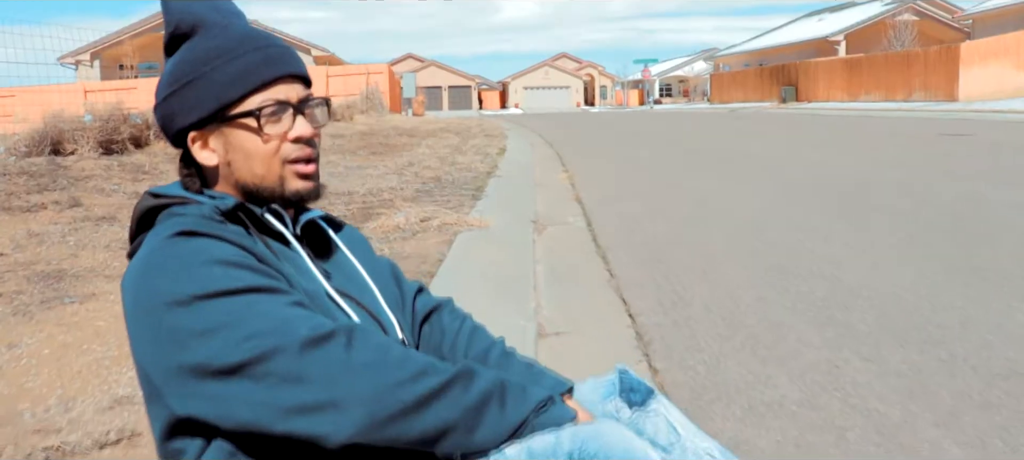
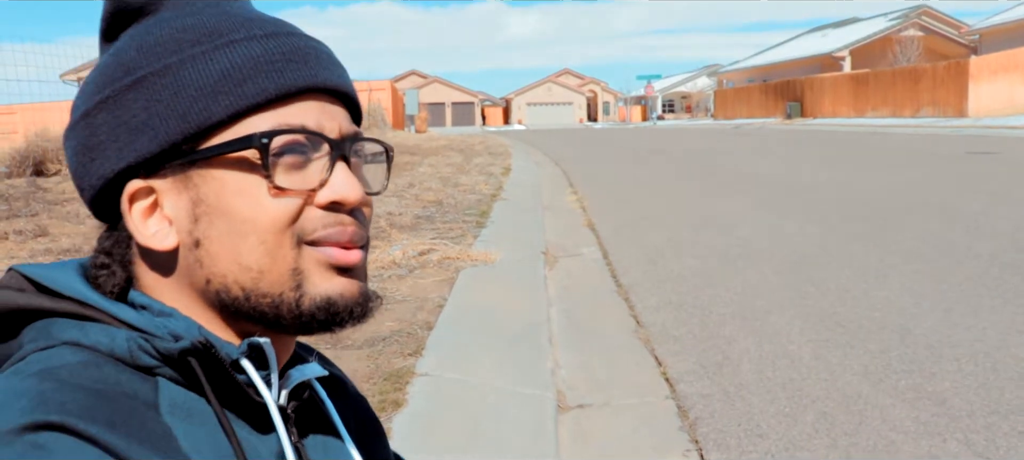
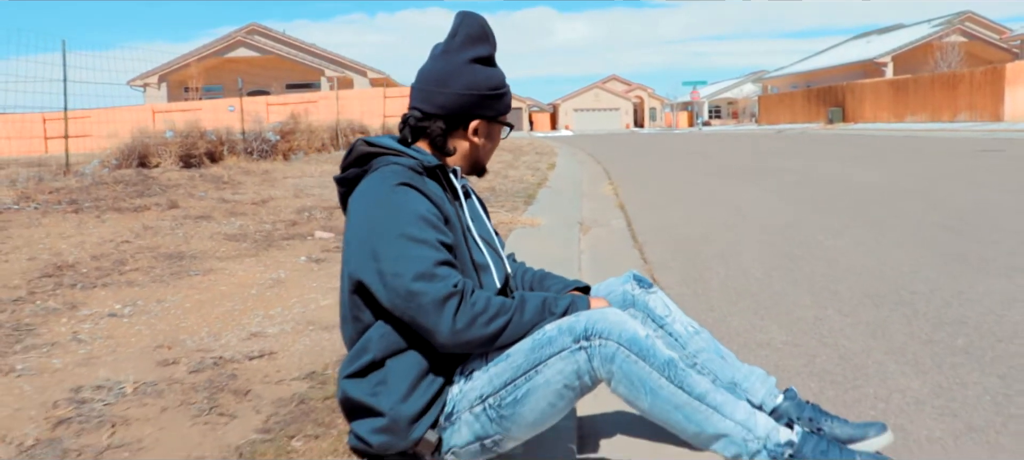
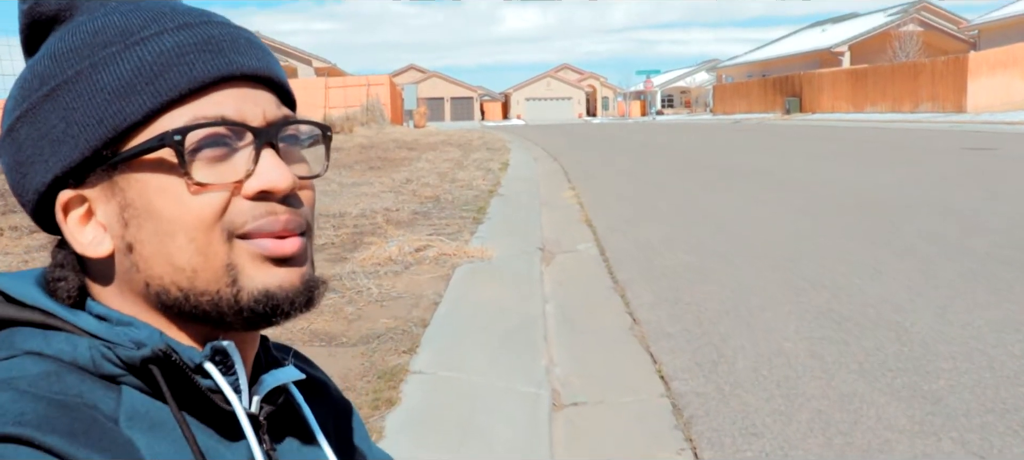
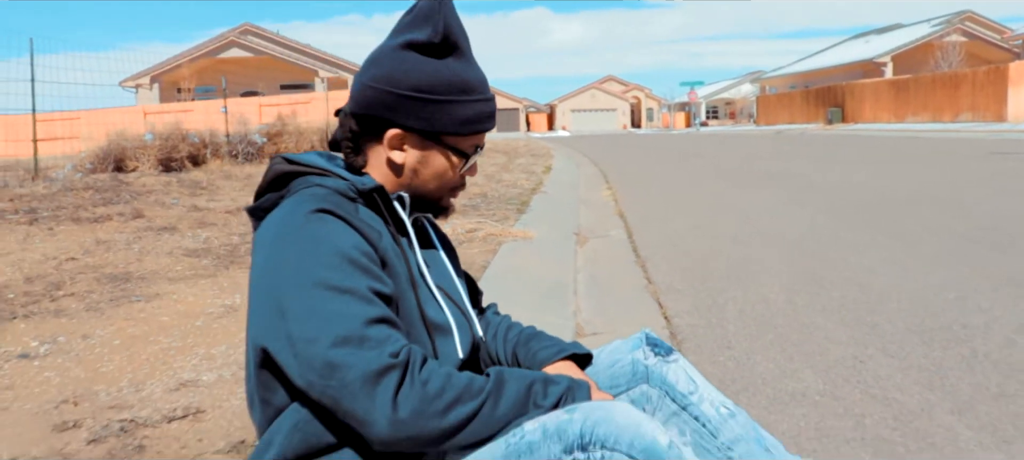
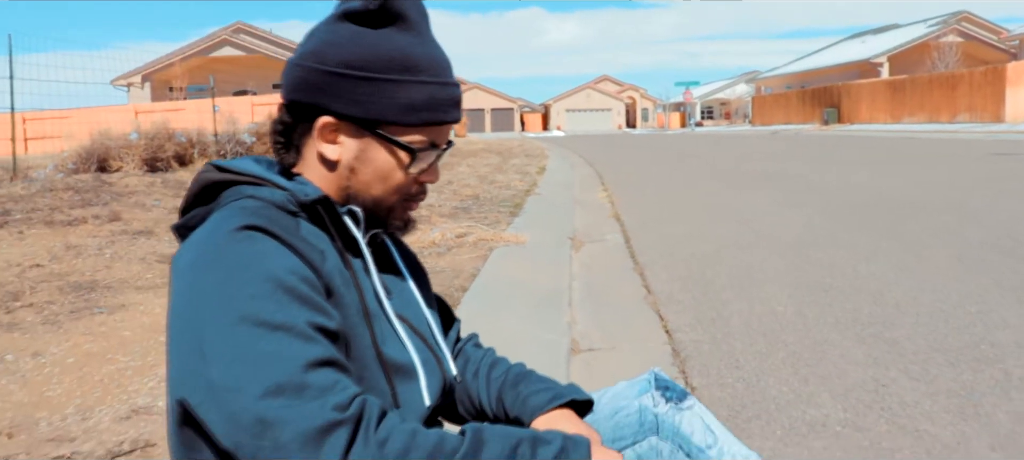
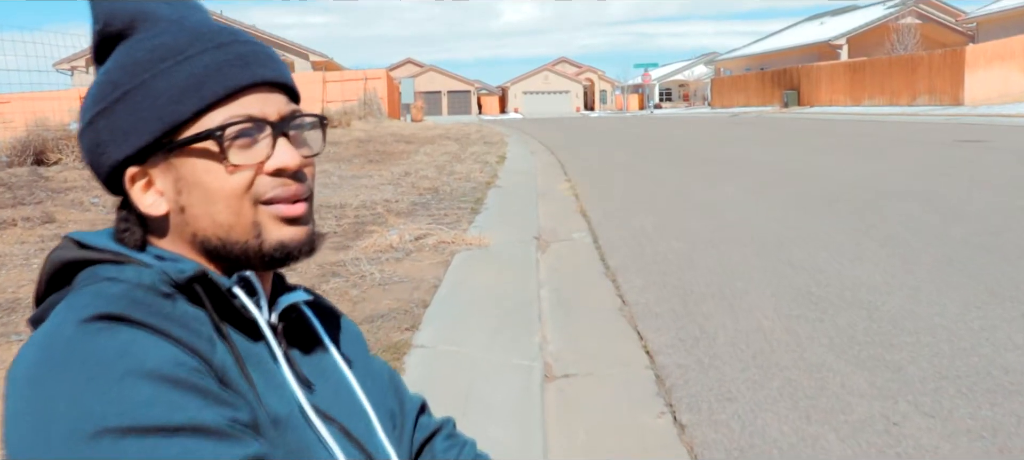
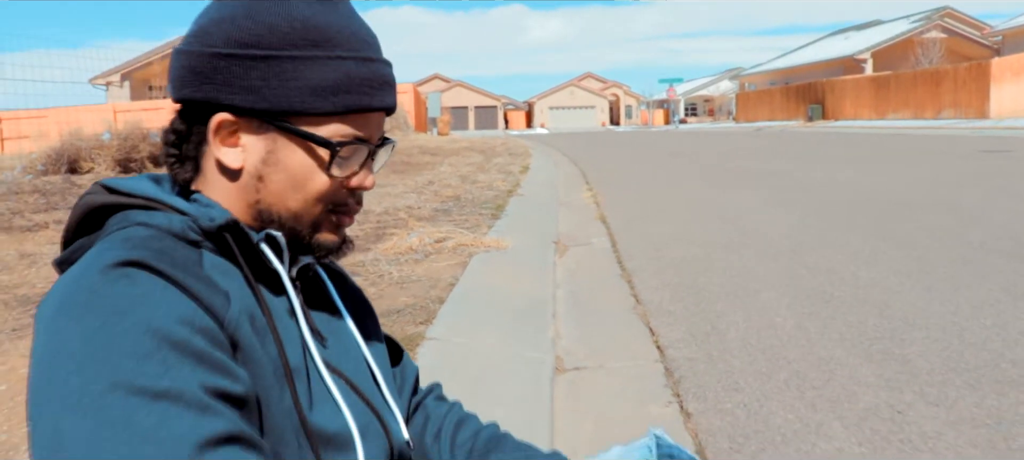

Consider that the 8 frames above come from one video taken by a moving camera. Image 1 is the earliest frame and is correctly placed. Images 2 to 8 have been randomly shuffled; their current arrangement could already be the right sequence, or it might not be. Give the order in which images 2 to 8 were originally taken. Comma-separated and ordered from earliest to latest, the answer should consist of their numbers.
7, 4, 2, 8, 6, 5, 3
